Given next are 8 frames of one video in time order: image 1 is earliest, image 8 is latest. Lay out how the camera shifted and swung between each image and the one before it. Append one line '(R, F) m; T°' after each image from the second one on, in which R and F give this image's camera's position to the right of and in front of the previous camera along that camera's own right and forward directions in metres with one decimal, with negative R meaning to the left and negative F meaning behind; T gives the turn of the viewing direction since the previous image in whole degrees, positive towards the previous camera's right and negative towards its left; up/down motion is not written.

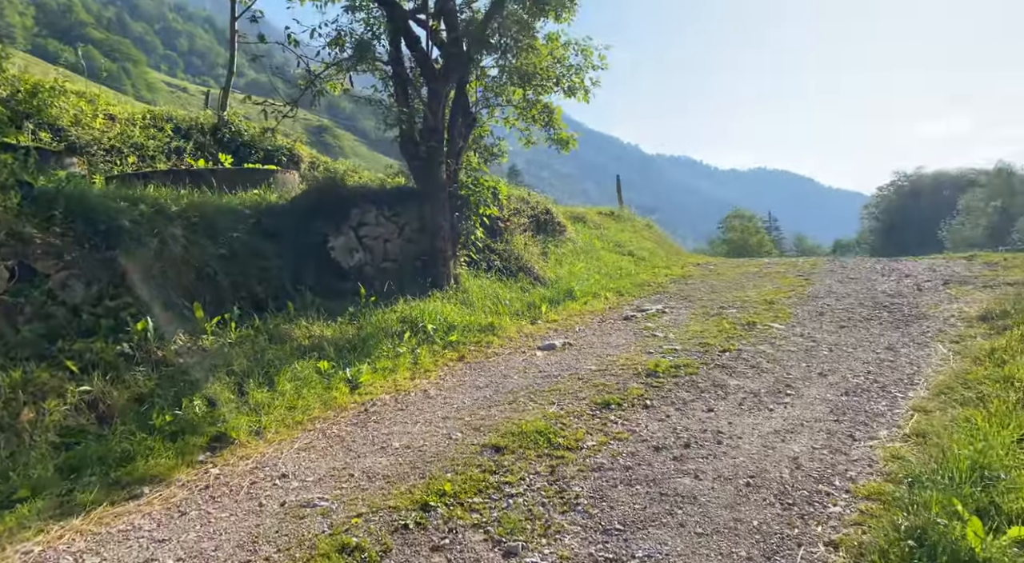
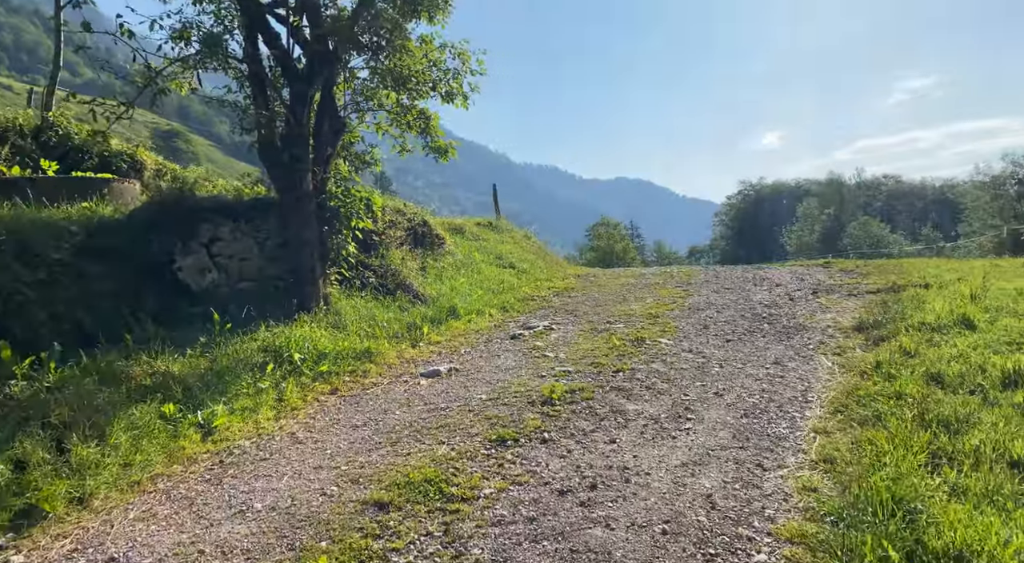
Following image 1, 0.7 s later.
(0.0, +0.6) m; +11°
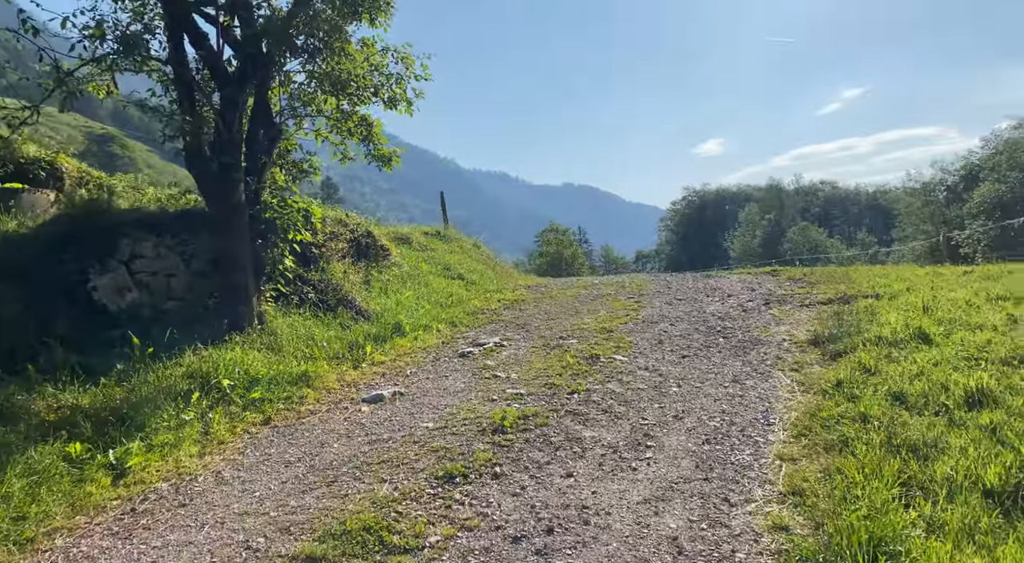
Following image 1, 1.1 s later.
(0.0, +0.4) m; +4°
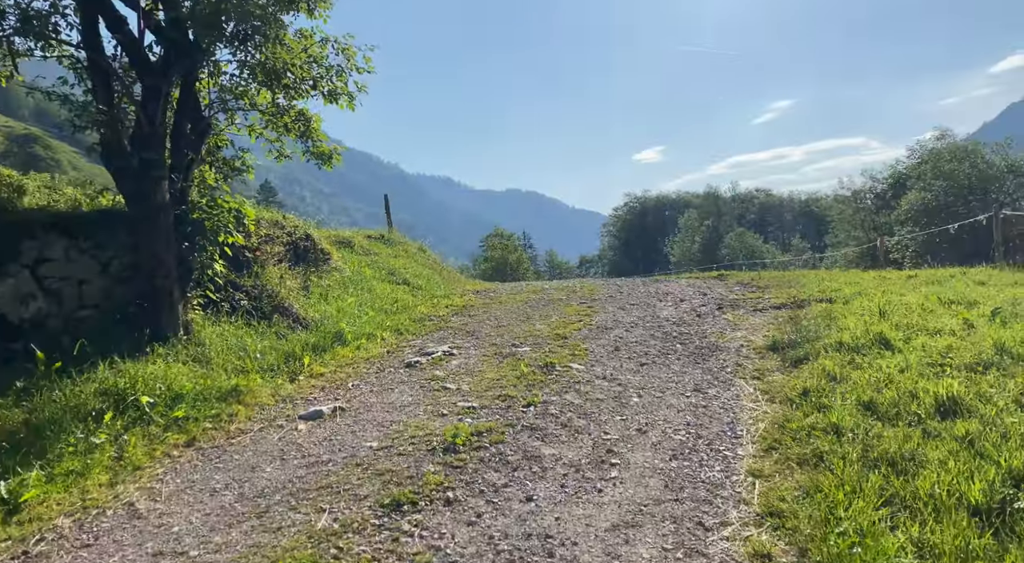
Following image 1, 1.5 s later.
(-0.1, +0.4) m; +5°
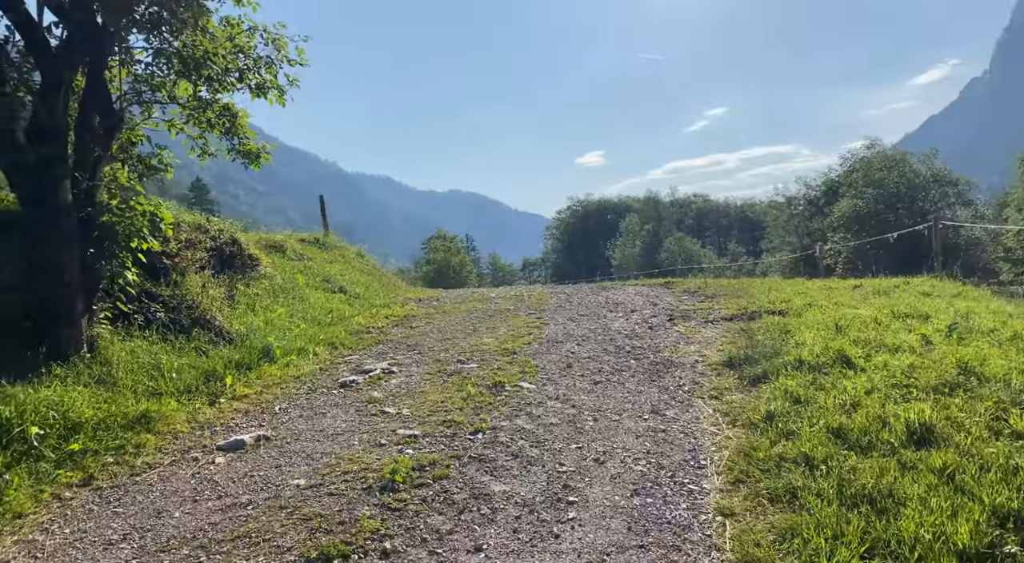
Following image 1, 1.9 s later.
(0.0, +0.5) m; +5°
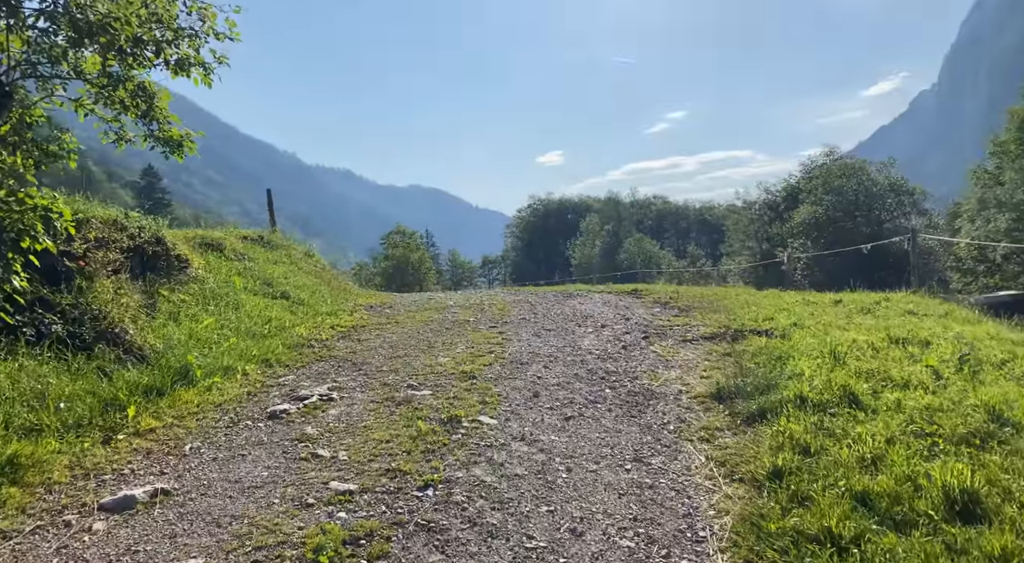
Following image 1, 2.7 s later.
(0.0, +1.0) m; +4°
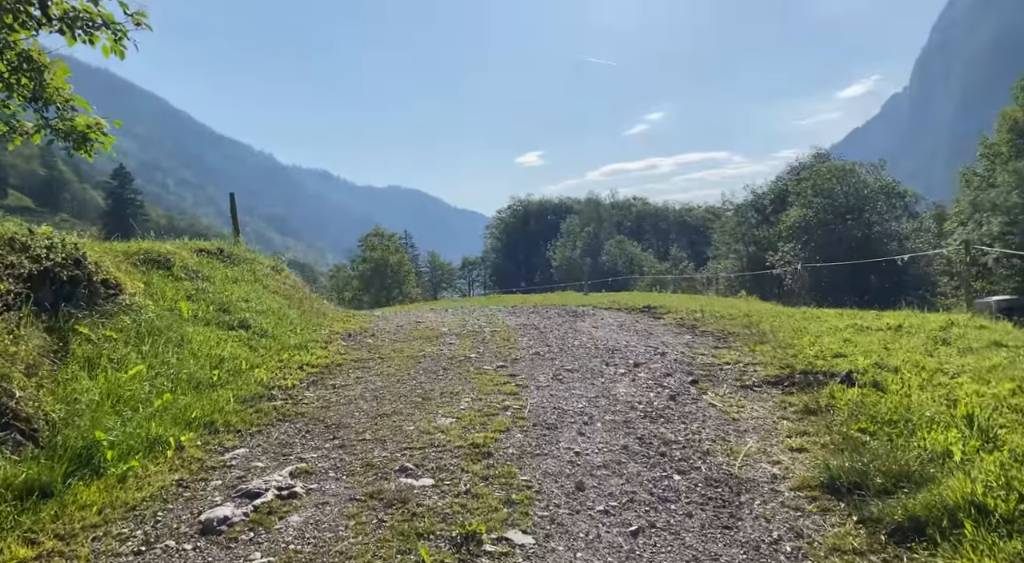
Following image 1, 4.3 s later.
(-0.4, +1.9) m; +2°
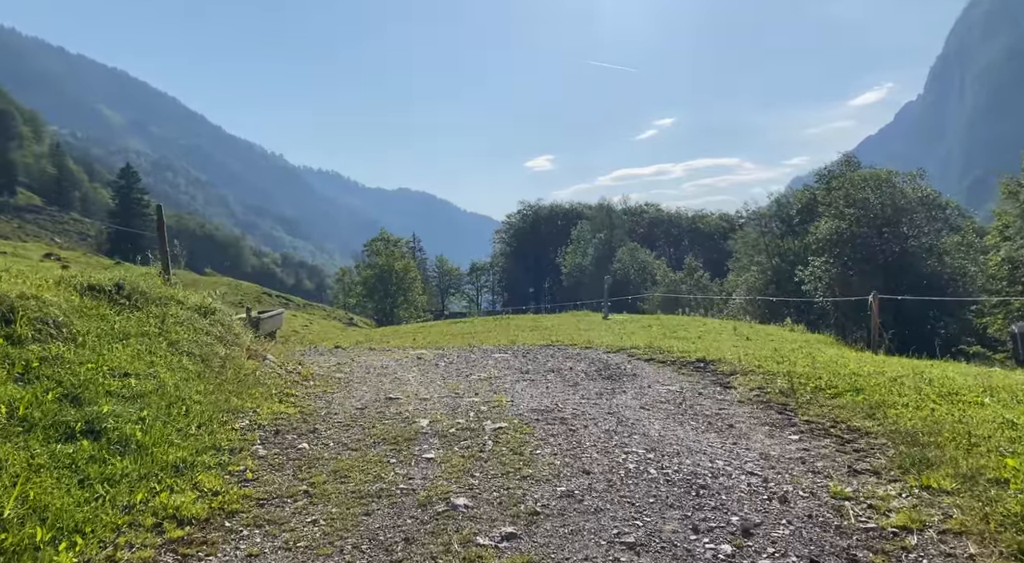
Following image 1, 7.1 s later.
(-0.1, +3.5) m; -1°
